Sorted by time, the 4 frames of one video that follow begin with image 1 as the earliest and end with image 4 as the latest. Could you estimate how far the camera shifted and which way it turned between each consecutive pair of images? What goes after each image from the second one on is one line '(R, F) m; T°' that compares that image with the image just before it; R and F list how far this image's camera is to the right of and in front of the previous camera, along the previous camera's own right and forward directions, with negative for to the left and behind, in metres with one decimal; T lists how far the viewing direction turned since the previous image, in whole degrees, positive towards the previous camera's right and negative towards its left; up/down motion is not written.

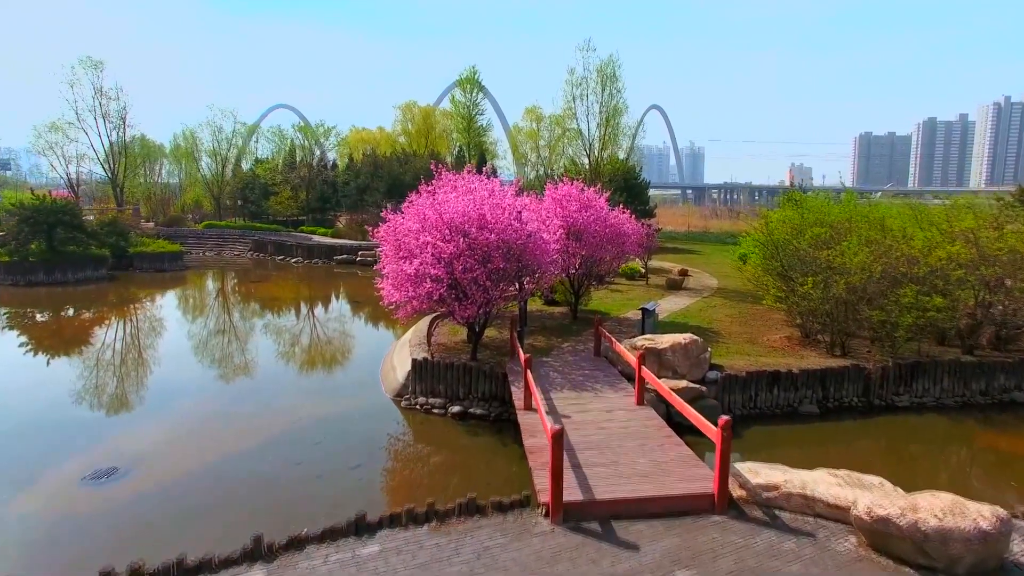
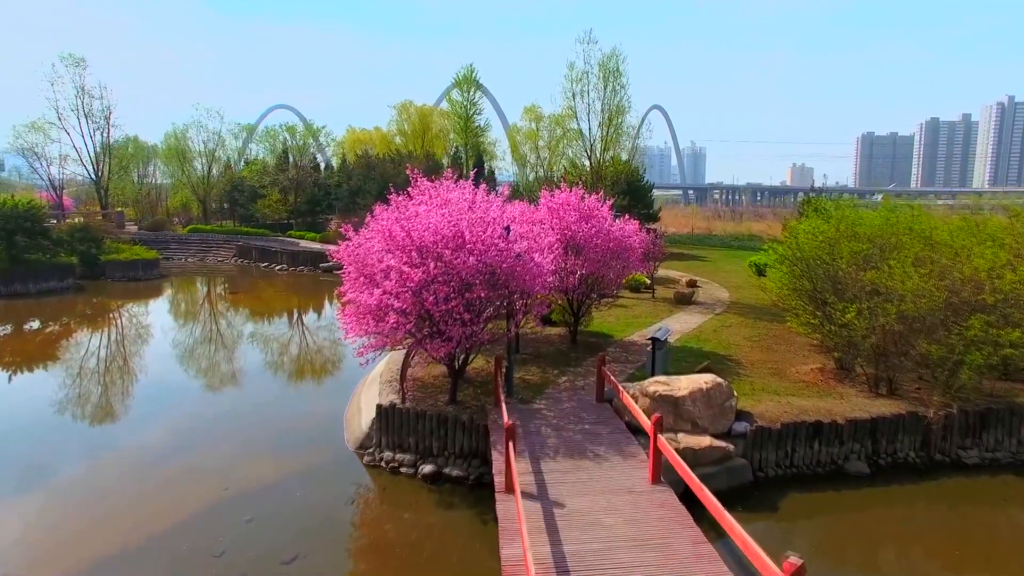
(+0.3, +2.0) m; 0°
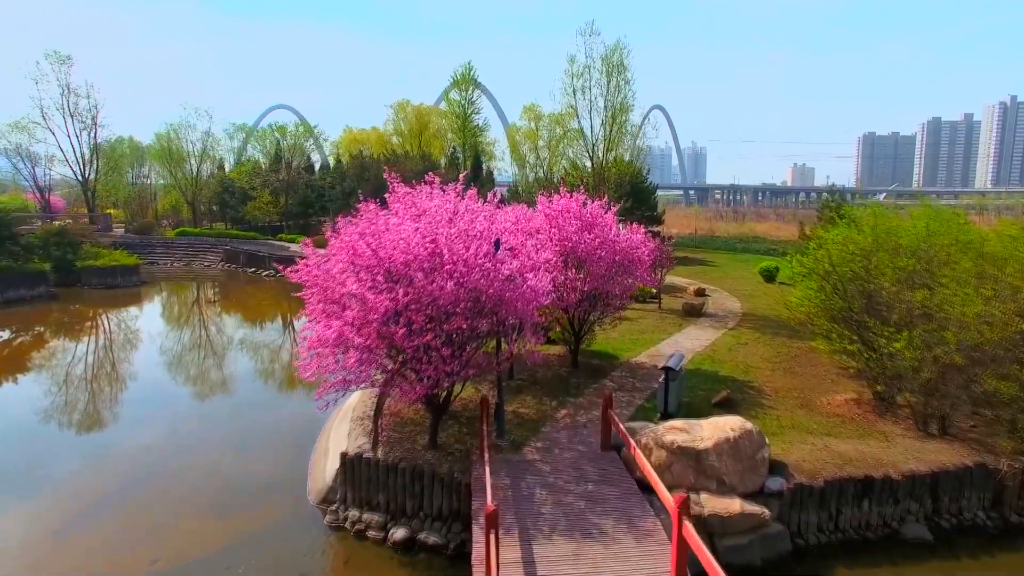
(+0.2, +1.5) m; 0°
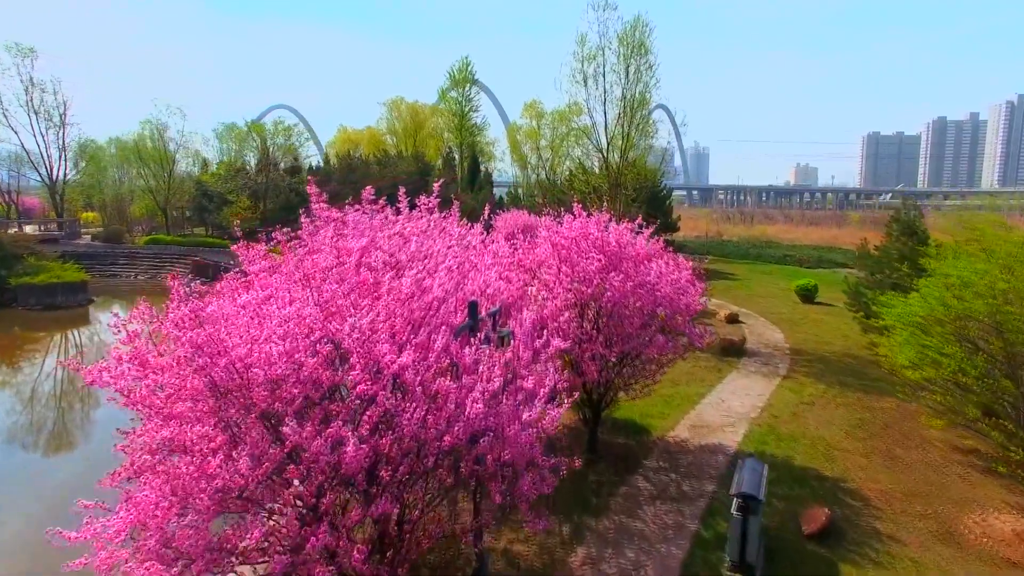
(+0.1, +3.7) m; 0°
